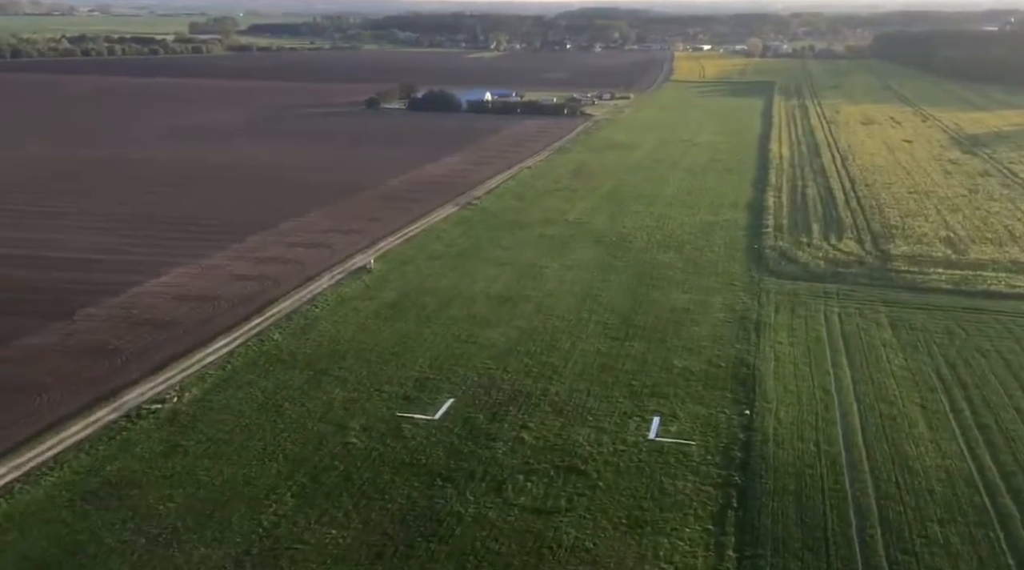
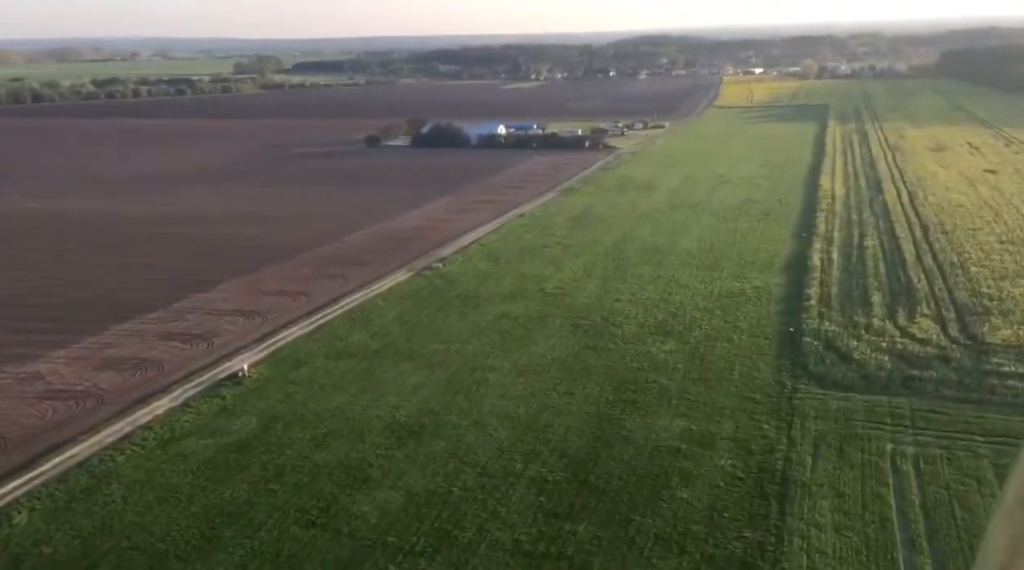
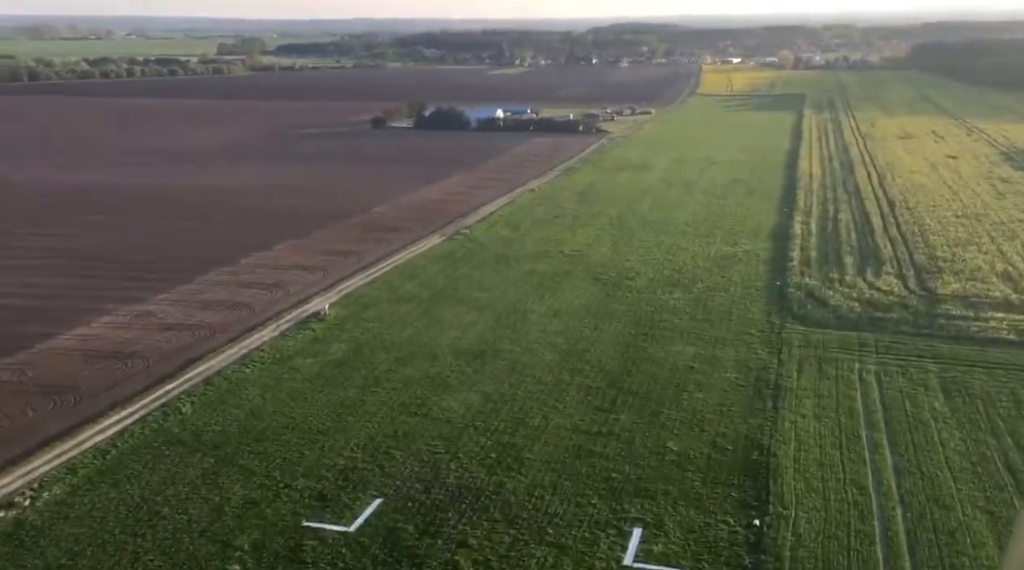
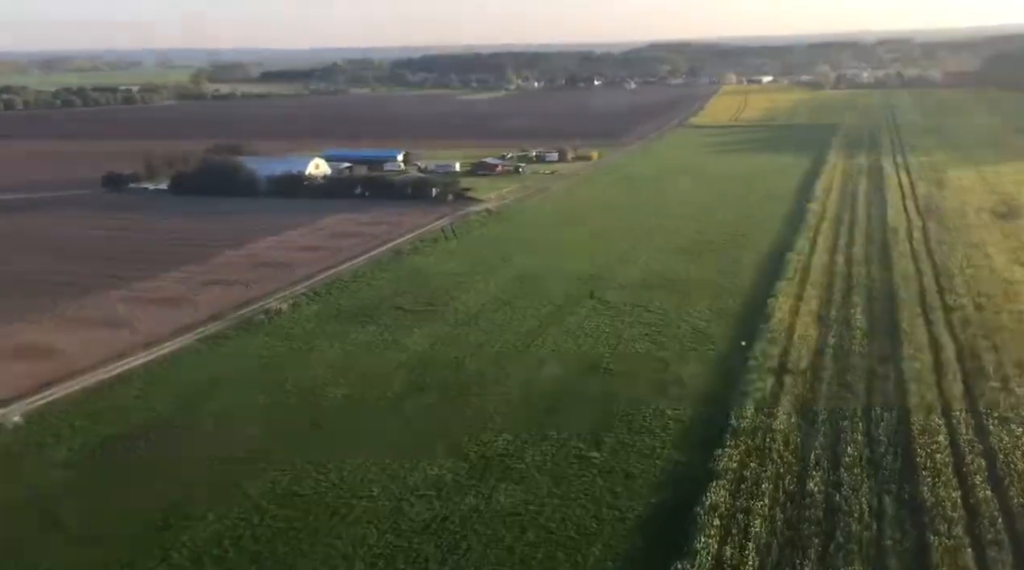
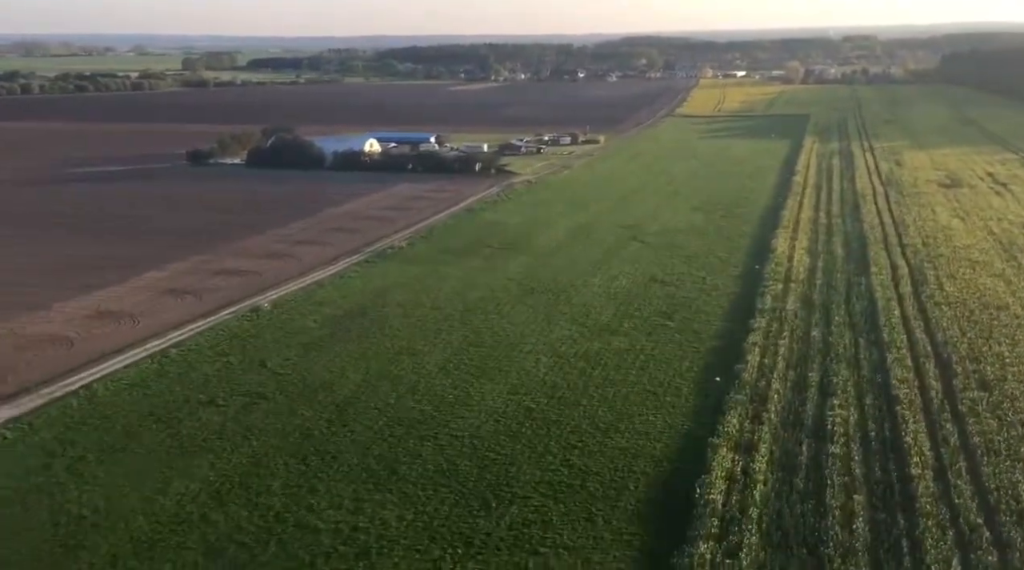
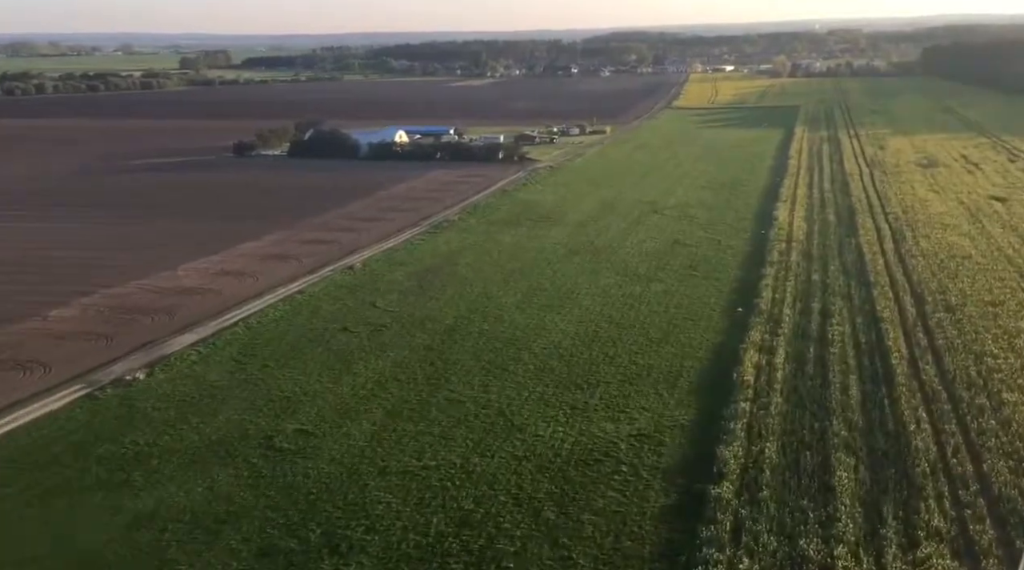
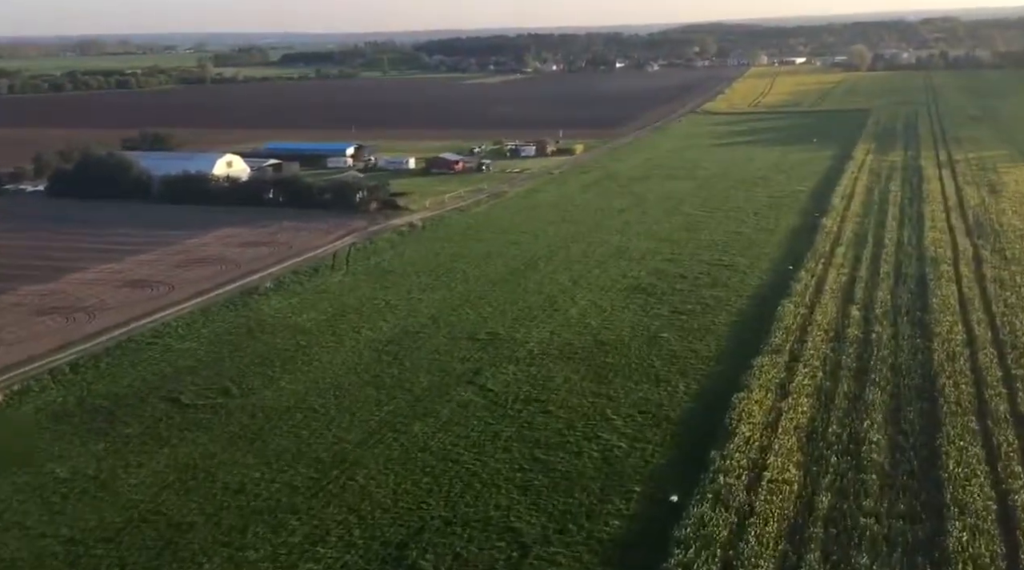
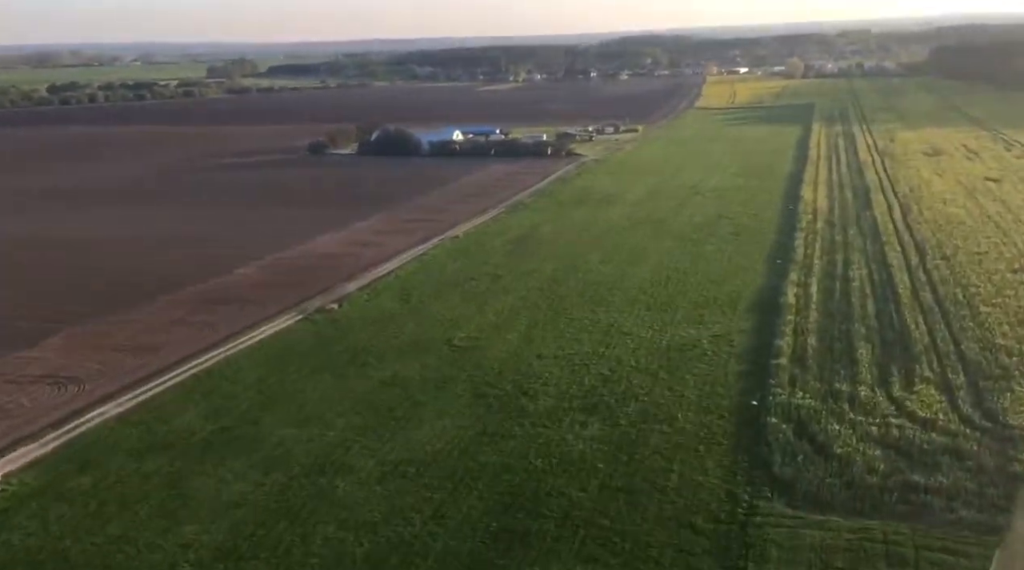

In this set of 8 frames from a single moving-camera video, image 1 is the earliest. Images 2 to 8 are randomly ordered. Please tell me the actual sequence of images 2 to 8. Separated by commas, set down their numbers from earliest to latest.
3, 2, 8, 6, 5, 4, 7
